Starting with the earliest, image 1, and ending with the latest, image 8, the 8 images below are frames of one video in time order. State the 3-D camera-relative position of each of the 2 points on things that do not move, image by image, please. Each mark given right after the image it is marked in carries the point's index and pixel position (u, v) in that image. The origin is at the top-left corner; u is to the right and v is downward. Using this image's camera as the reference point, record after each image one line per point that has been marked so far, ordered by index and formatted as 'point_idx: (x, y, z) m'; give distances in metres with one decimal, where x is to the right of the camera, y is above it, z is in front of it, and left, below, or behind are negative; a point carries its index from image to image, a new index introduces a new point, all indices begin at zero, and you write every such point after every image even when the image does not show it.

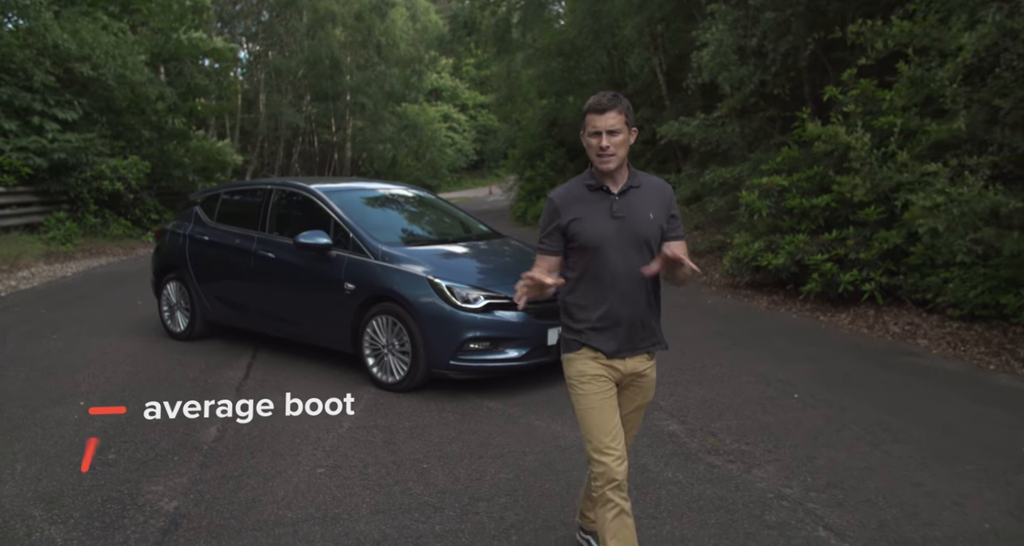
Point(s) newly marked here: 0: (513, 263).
0: (+0.1, +0.1, +6.3) m
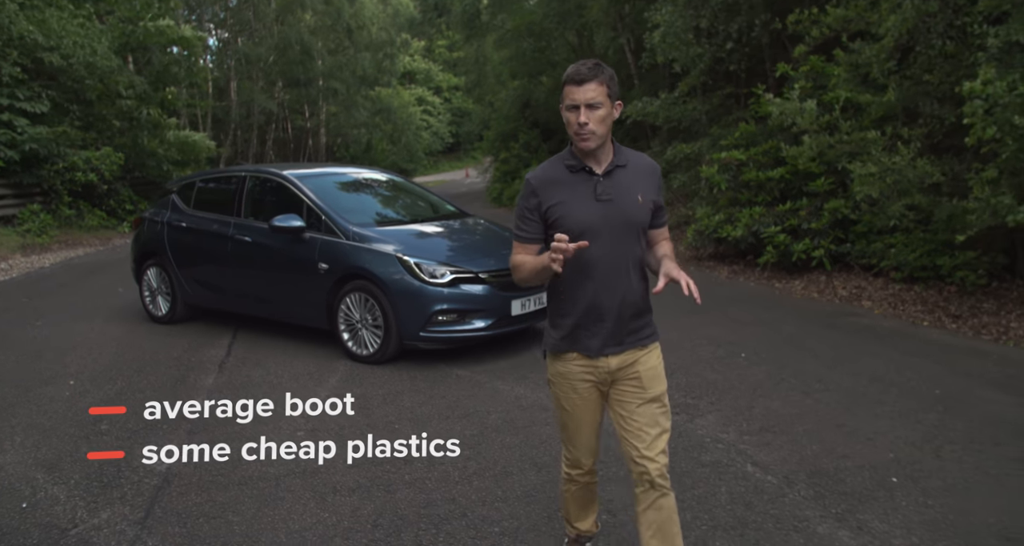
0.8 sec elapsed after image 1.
0: (-0.2, +0.3, +6.7) m
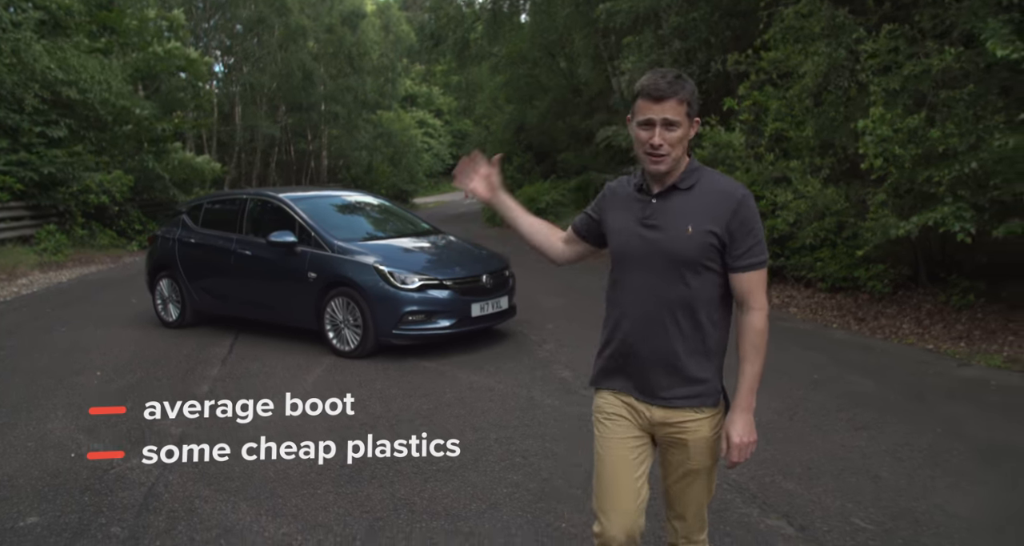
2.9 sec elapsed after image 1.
0: (-0.6, +0.2, +7.8) m
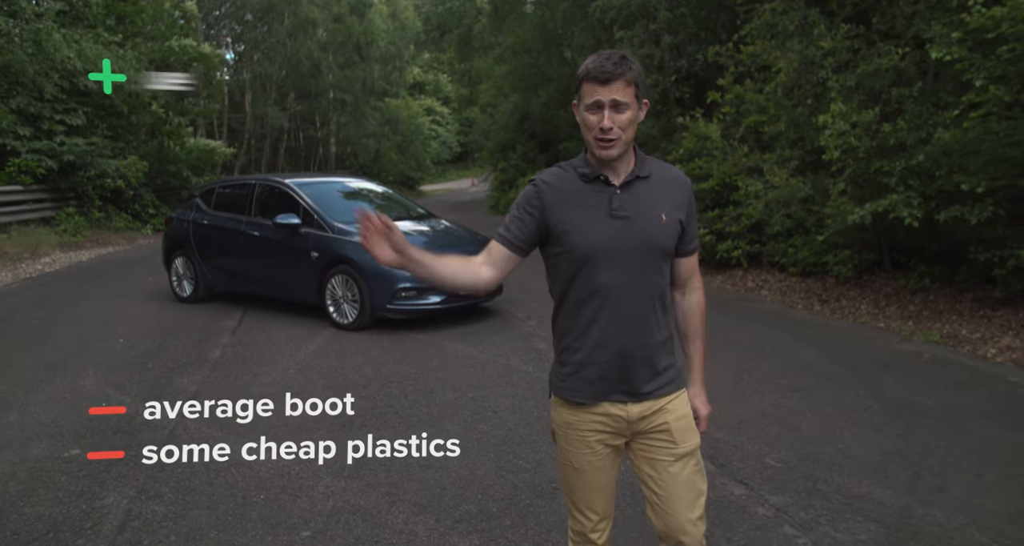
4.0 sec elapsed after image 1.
0: (-0.8, +0.4, +8.4) m
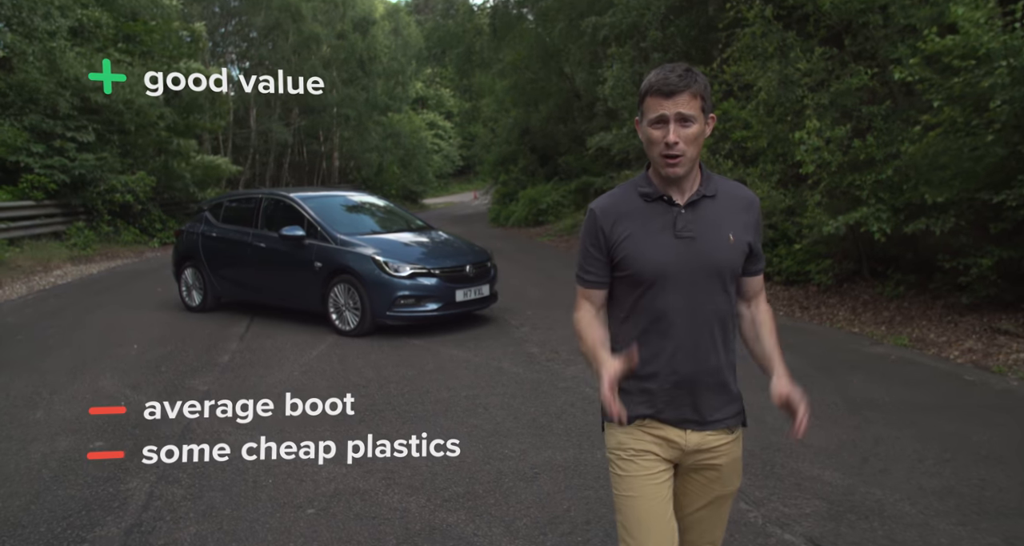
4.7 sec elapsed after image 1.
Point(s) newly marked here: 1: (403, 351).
0: (-0.9, +0.3, +8.9) m
1: (-1.2, -0.9, +7.7) m
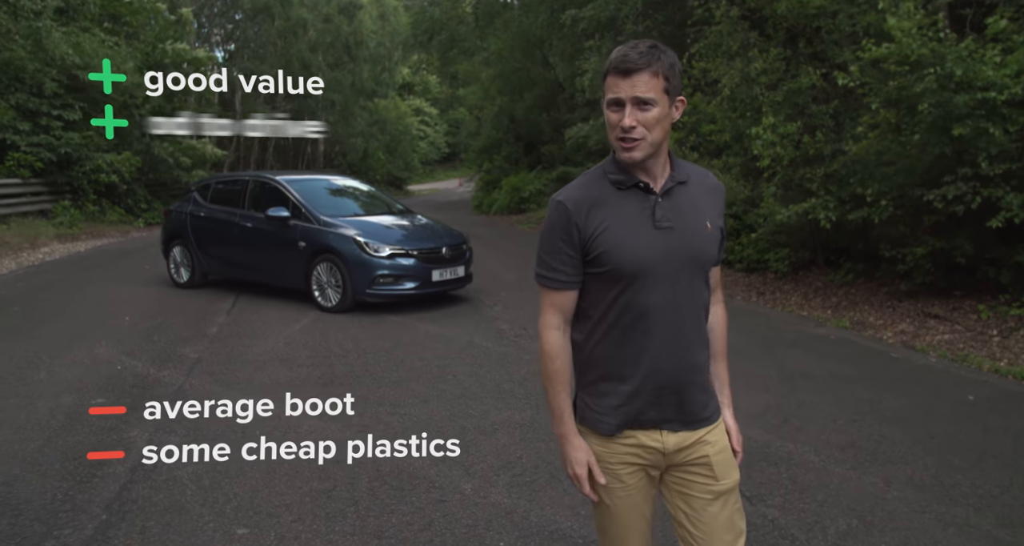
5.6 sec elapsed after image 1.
0: (-1.2, +0.6, +9.4) m
1: (-1.6, -0.6, +8.2) m
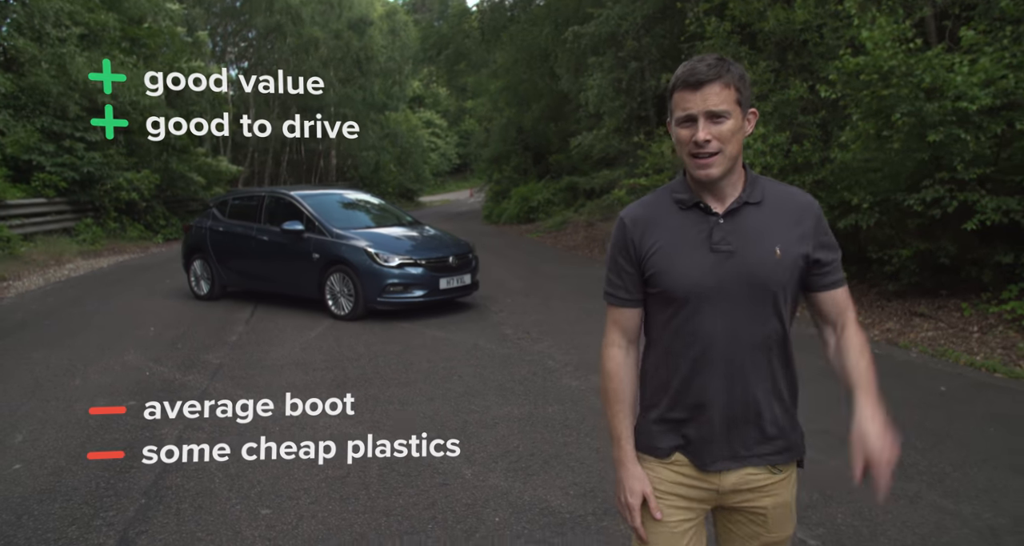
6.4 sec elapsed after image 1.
0: (-1.2, +0.4, +9.8) m
1: (-1.5, -0.8, +8.7) m
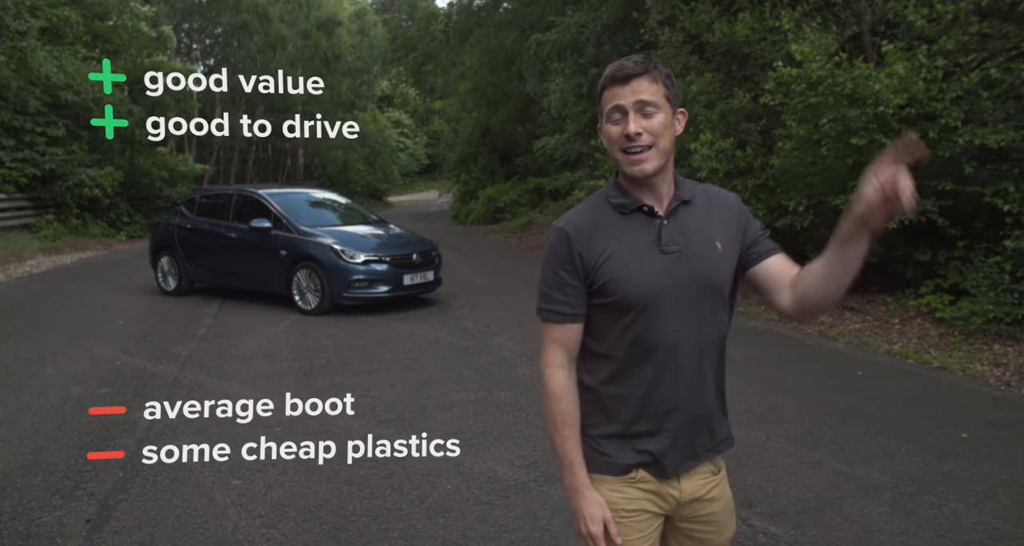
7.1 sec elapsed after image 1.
0: (-1.7, +0.5, +10.2) m
1: (-2.0, -0.7, +9.0) m
